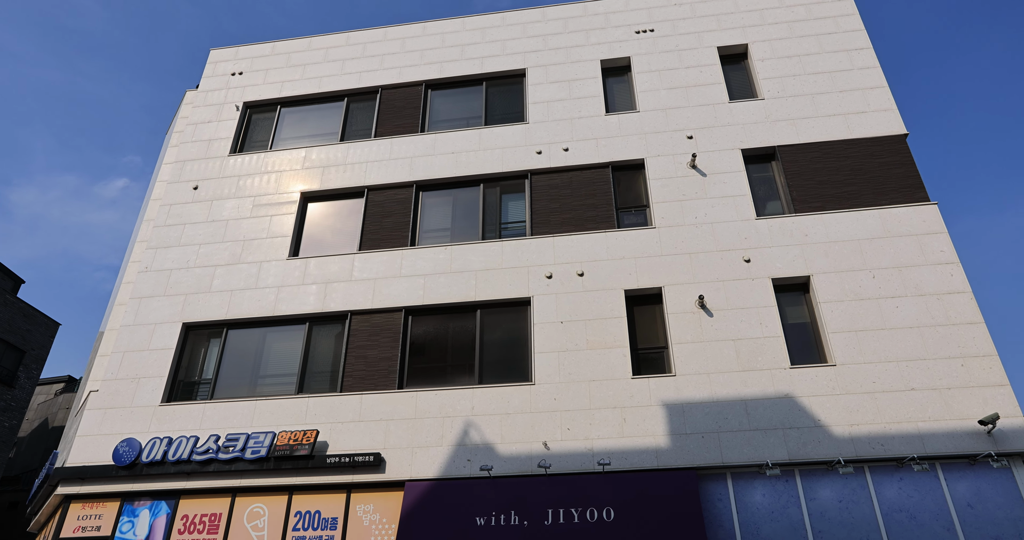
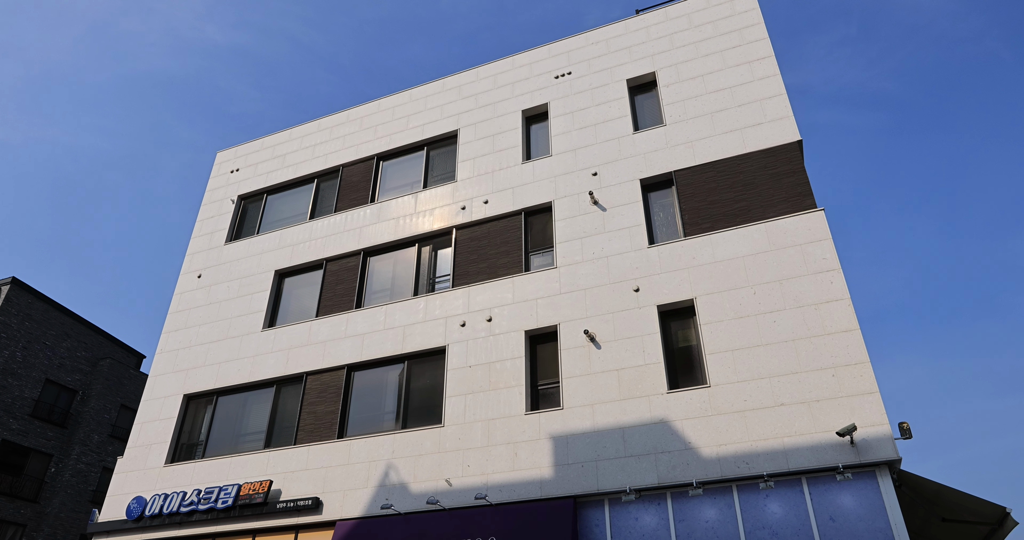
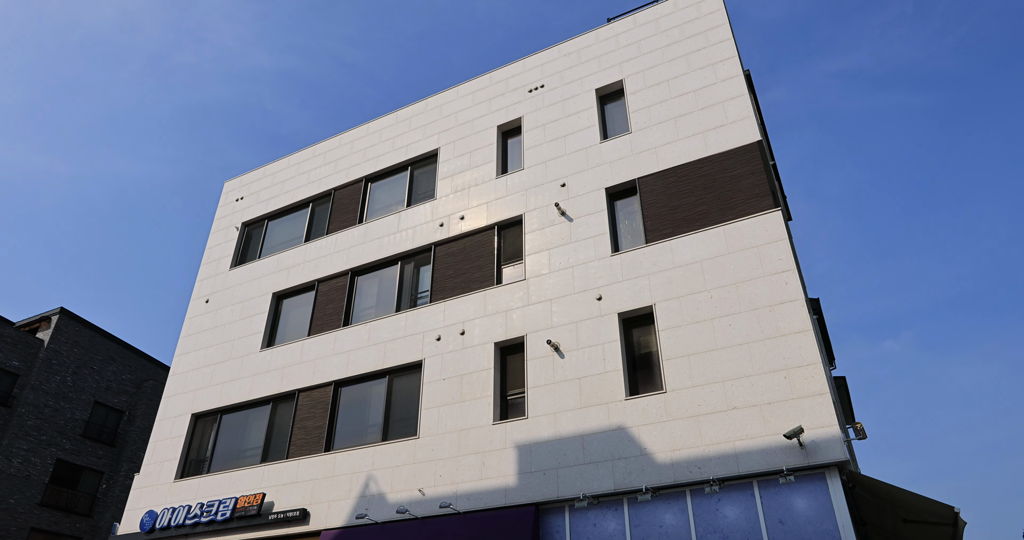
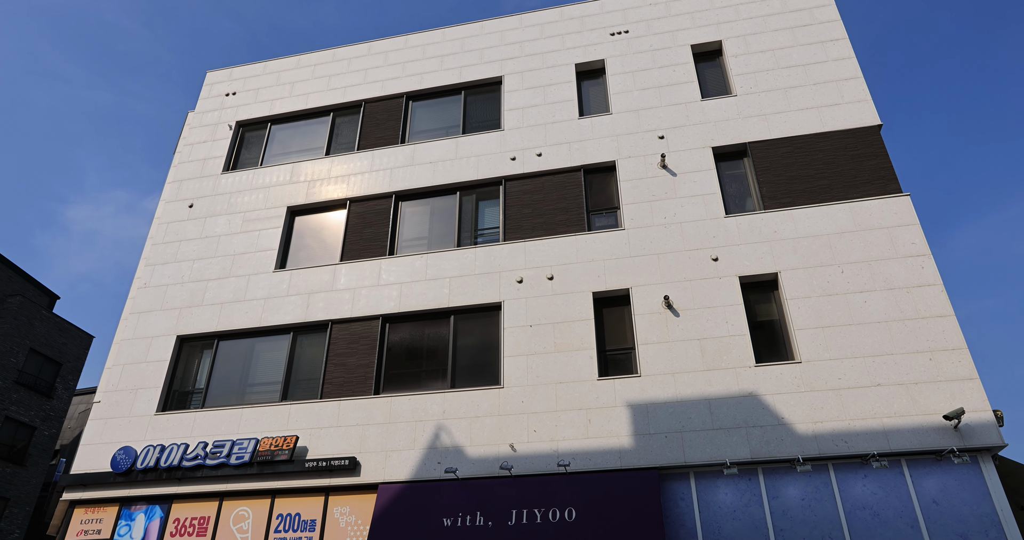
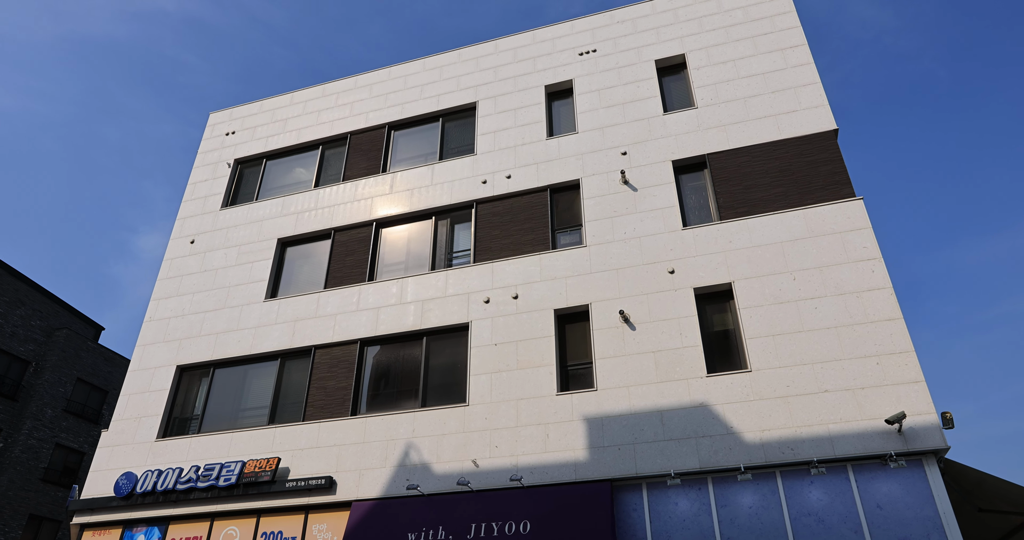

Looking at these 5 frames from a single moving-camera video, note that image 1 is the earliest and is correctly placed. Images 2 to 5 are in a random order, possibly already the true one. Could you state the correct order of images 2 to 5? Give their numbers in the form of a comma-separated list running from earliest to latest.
4, 5, 2, 3
